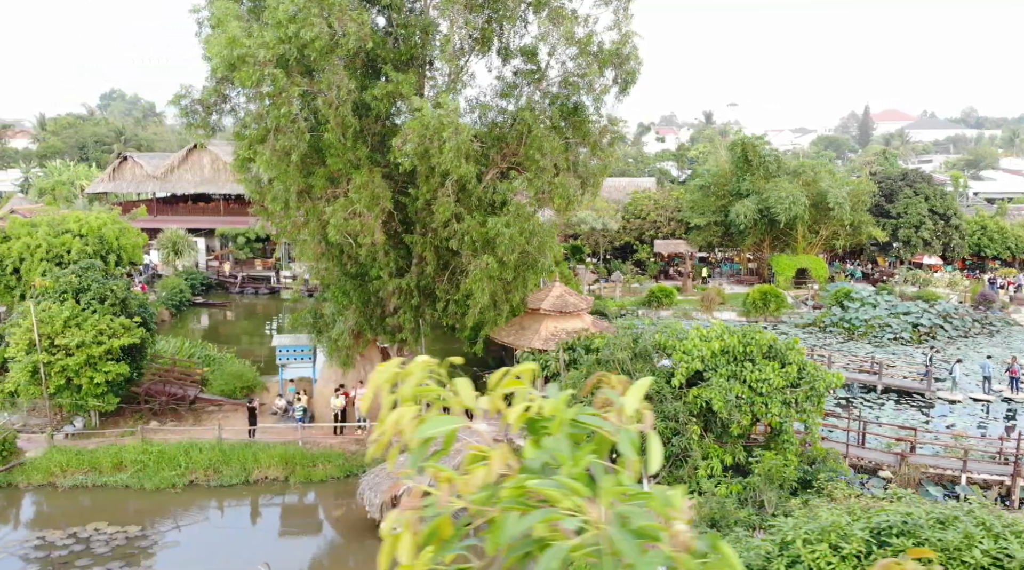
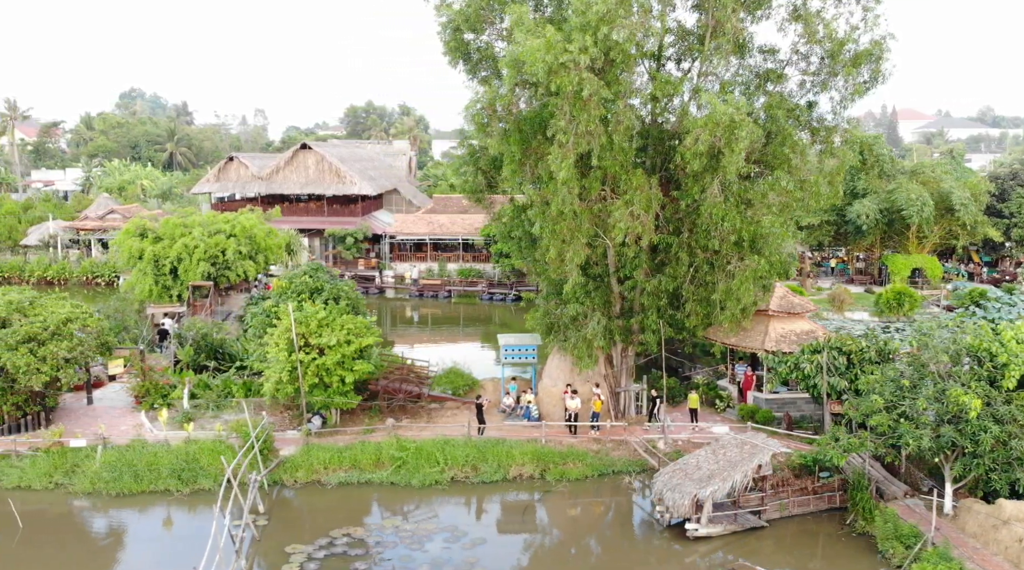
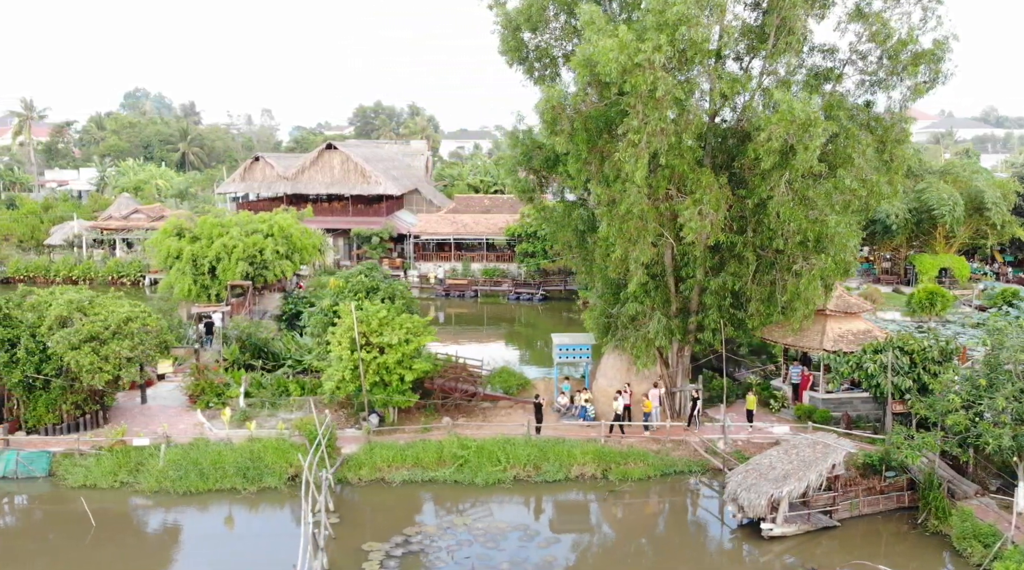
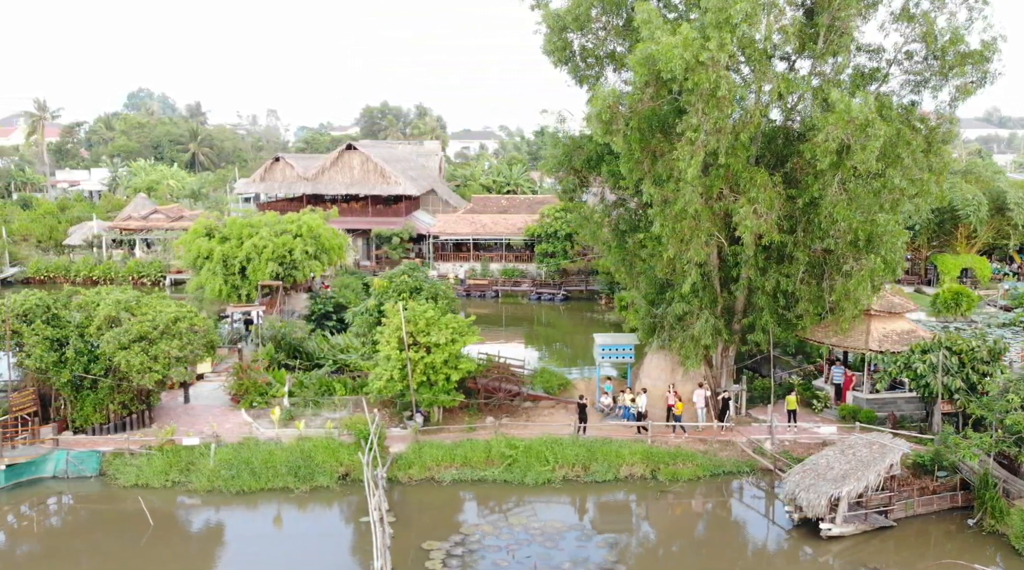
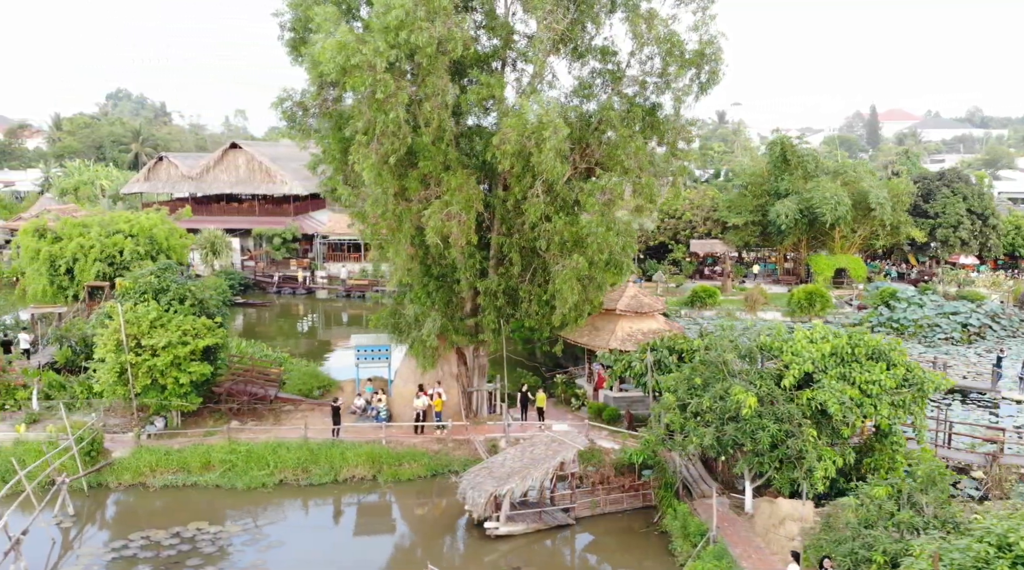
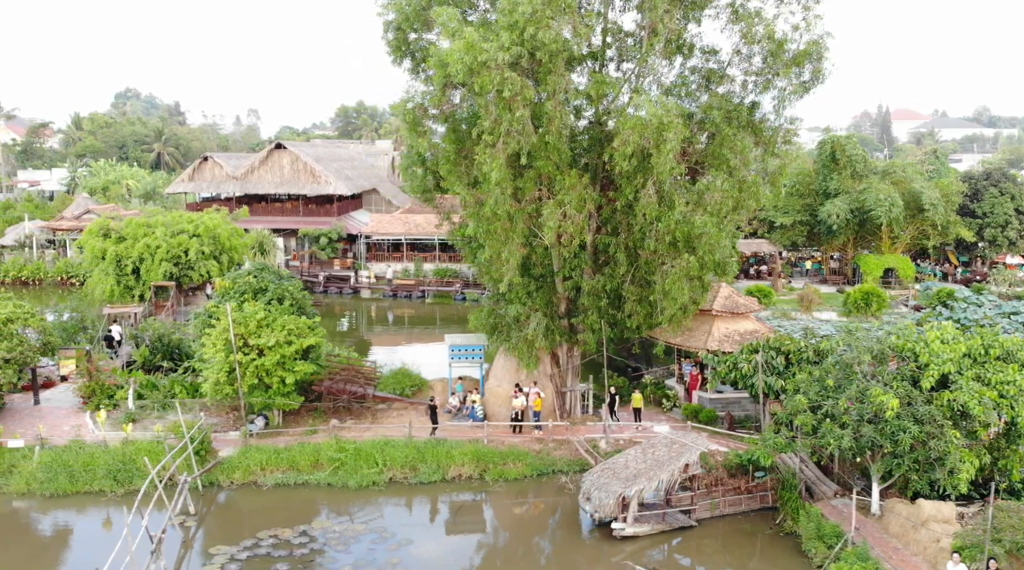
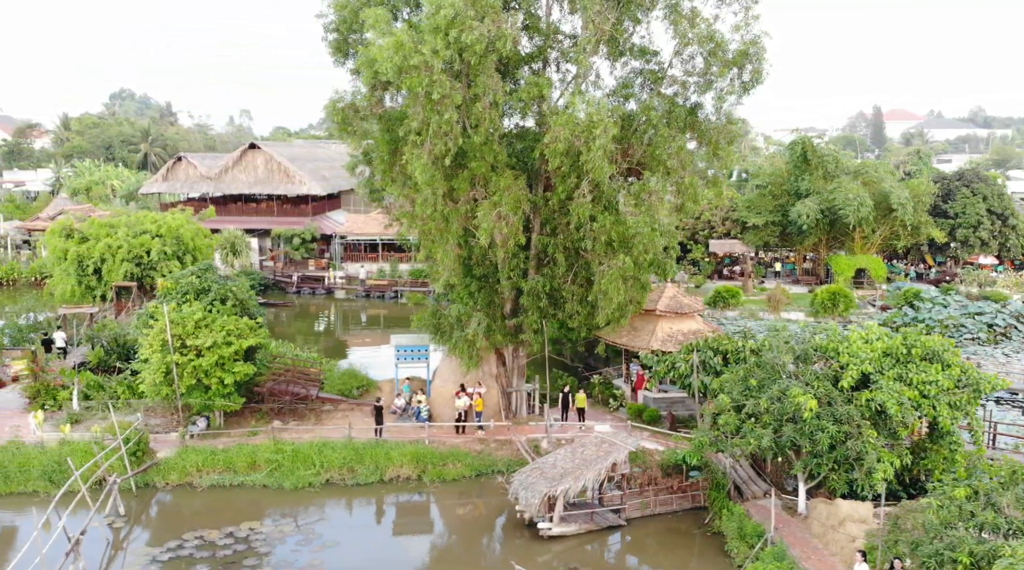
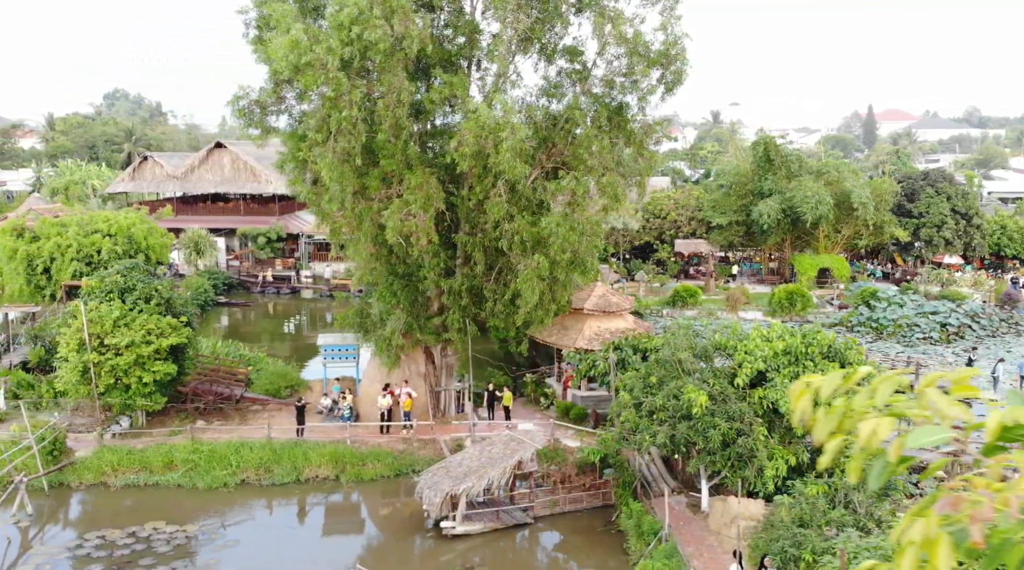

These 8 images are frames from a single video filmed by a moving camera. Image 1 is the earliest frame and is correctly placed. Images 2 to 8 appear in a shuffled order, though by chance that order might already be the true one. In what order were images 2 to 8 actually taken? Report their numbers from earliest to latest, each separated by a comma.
8, 5, 7, 6, 2, 3, 4
